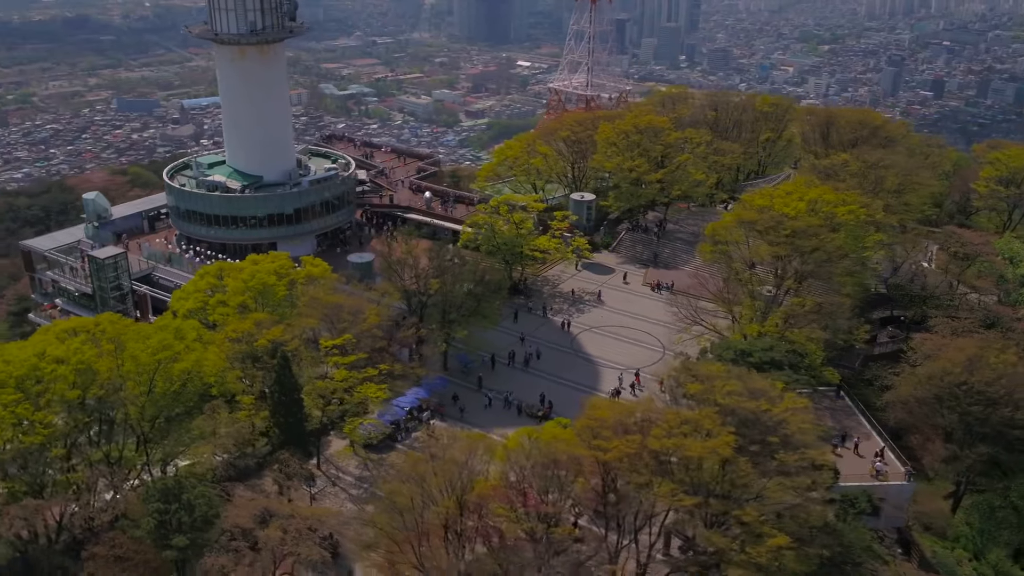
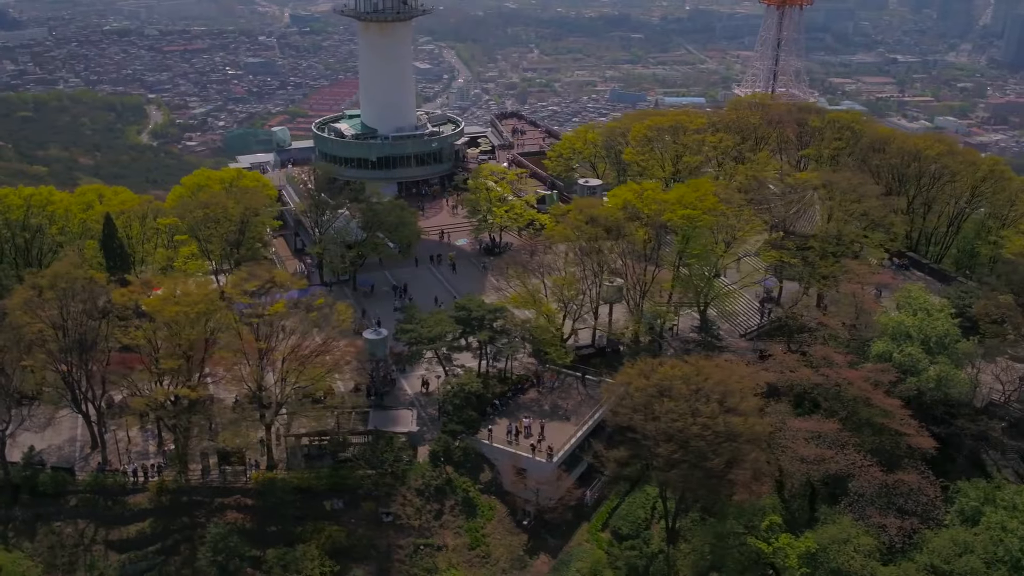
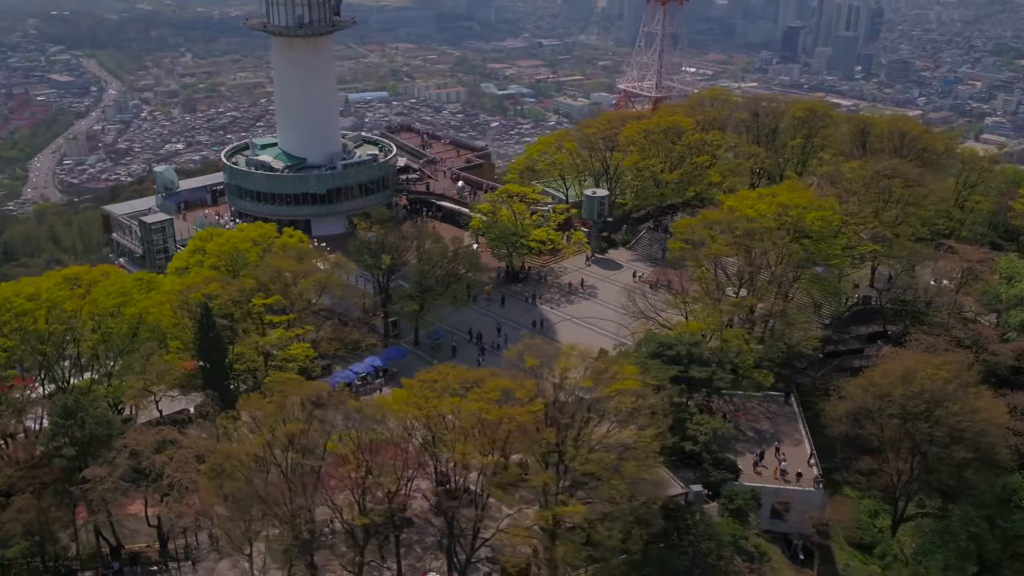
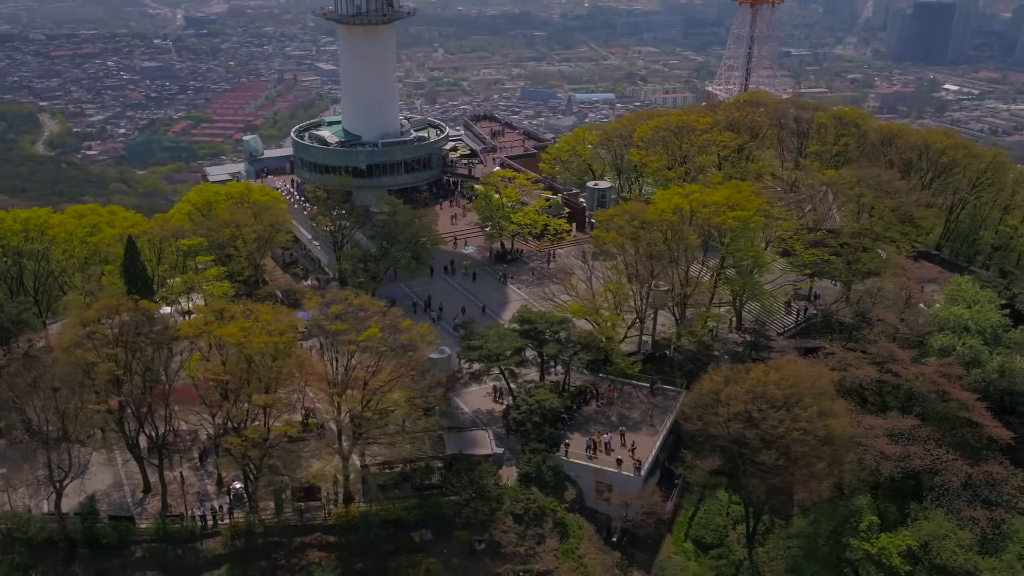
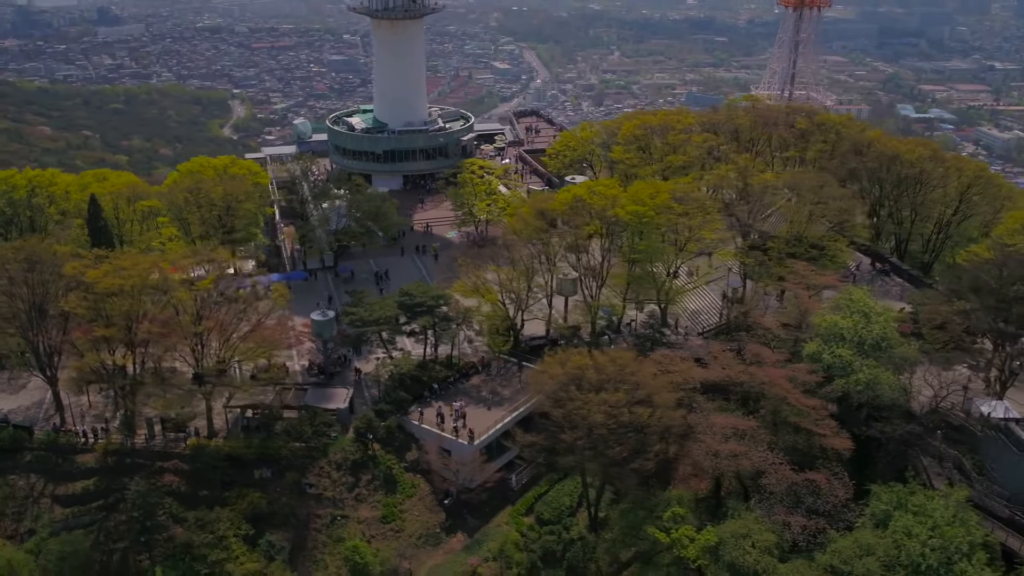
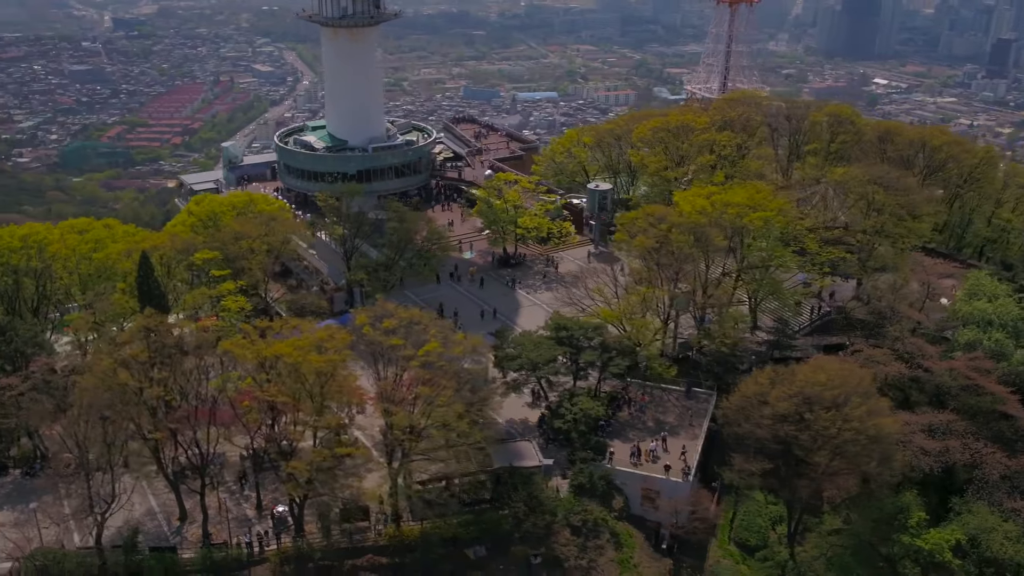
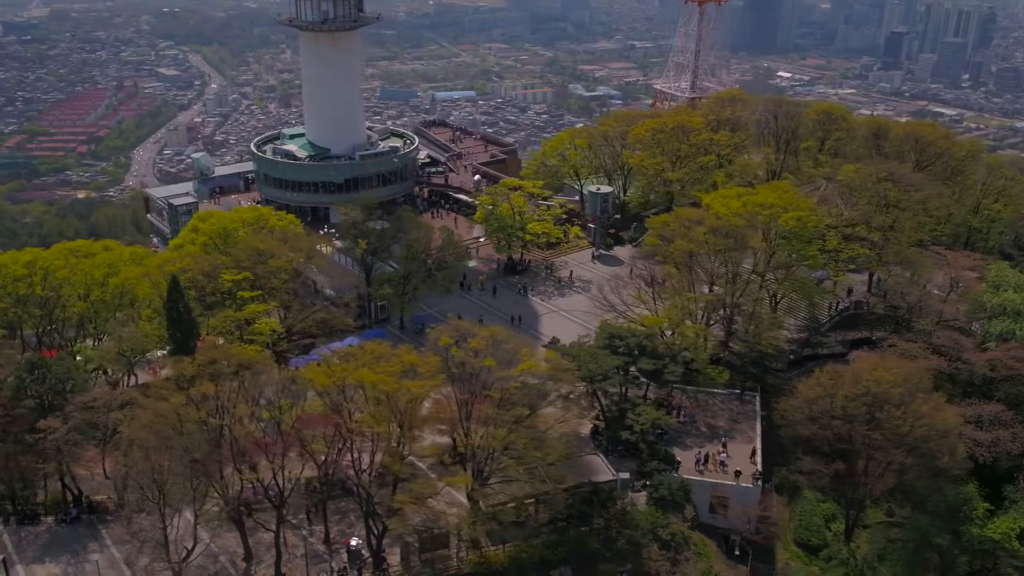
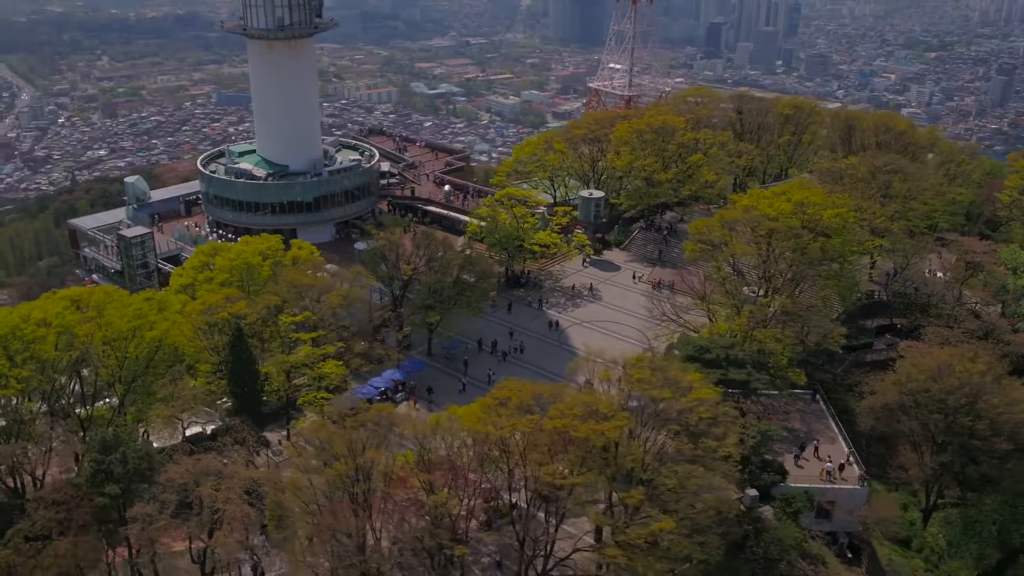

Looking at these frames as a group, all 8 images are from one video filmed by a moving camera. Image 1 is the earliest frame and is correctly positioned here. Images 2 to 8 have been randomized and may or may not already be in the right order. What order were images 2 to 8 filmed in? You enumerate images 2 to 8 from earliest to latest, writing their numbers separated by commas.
8, 3, 7, 6, 4, 2, 5
